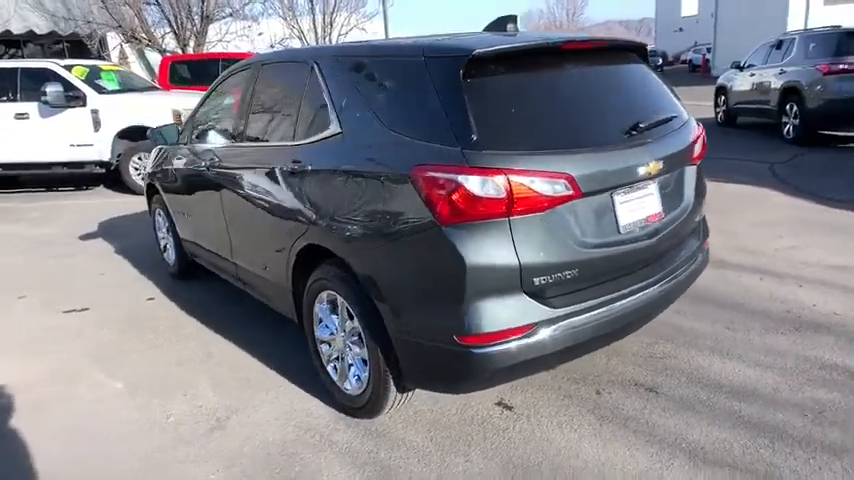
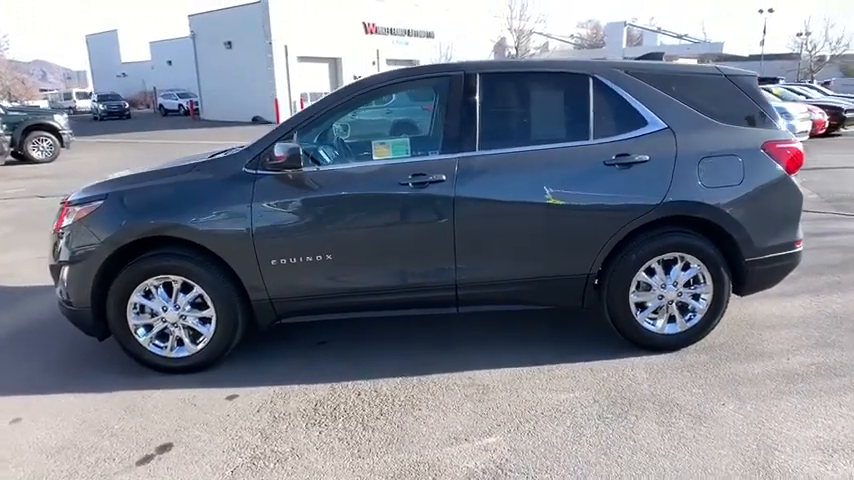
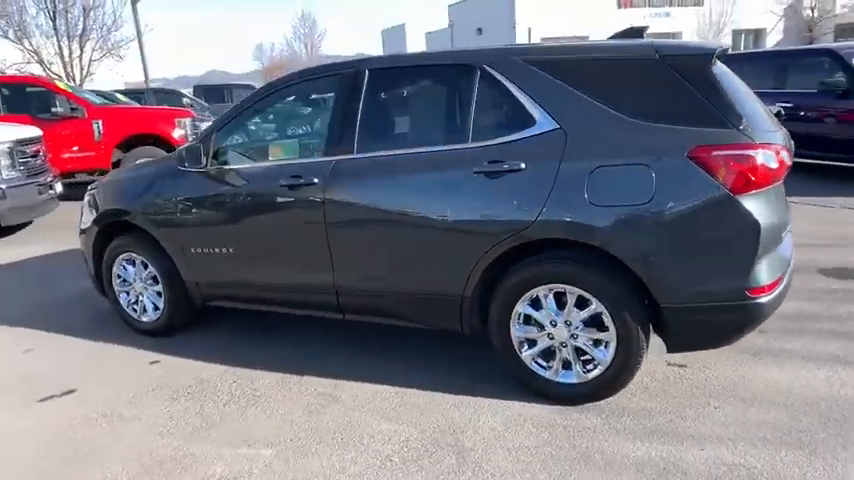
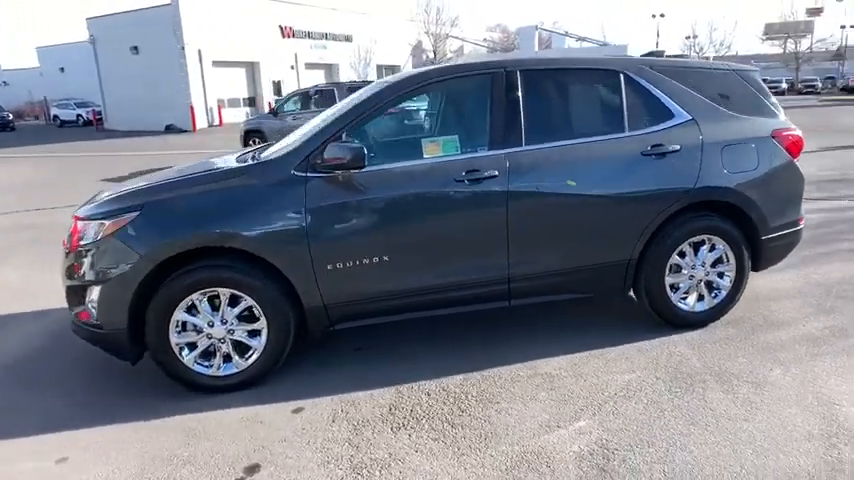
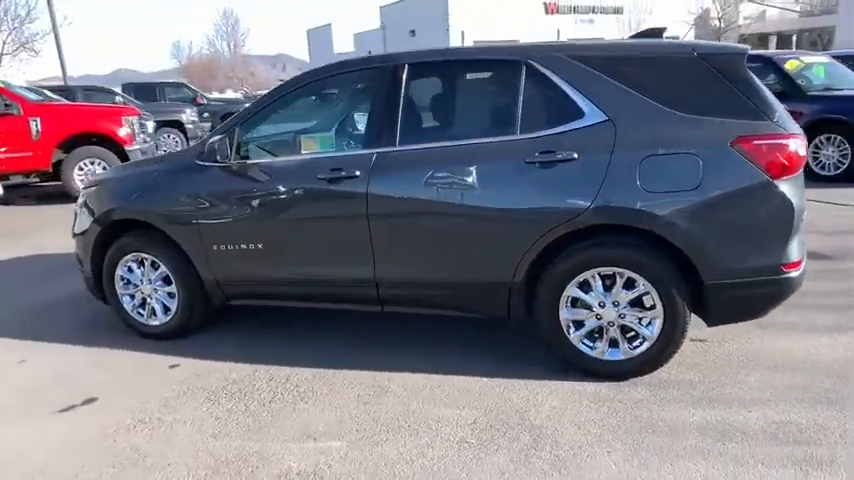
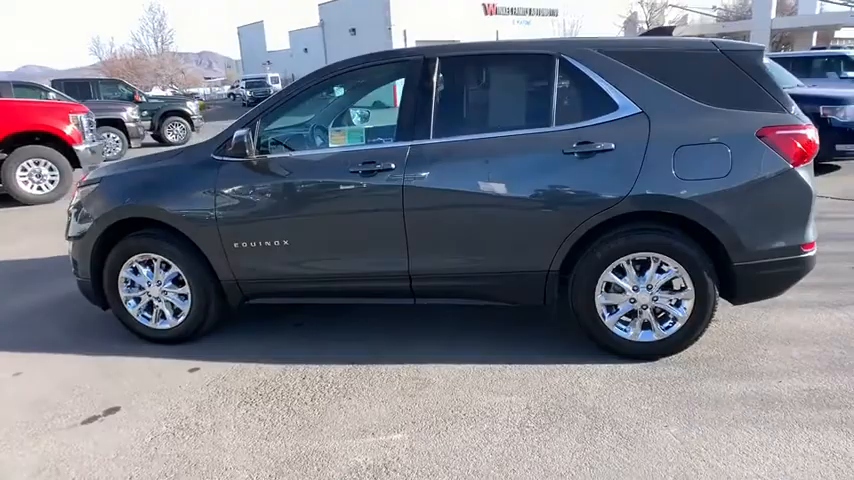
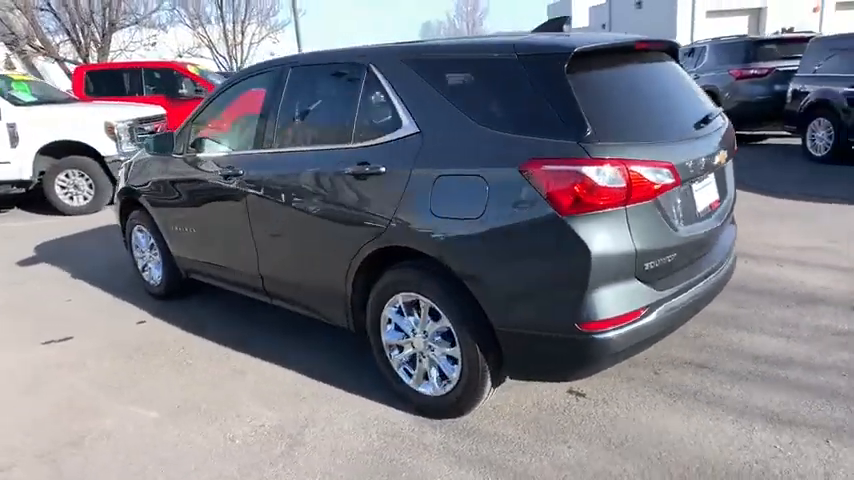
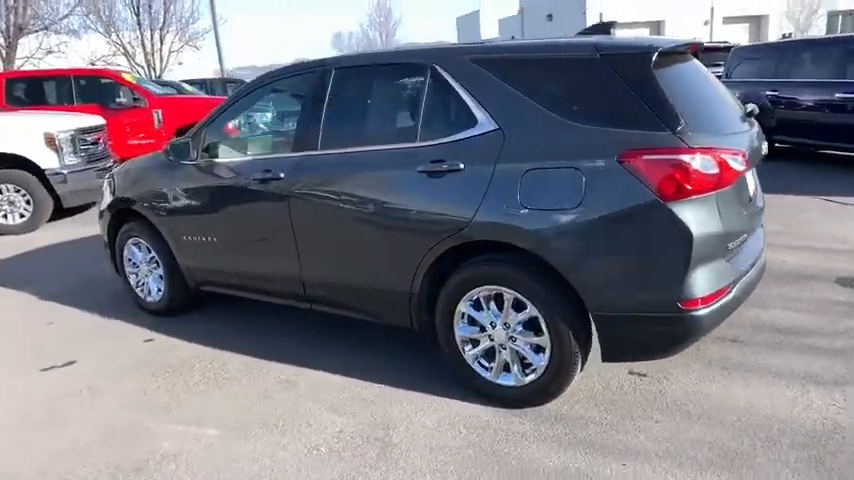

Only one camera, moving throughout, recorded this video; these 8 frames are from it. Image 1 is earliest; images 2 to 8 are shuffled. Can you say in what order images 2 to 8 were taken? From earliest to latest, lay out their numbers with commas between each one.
7, 8, 3, 5, 6, 2, 4
